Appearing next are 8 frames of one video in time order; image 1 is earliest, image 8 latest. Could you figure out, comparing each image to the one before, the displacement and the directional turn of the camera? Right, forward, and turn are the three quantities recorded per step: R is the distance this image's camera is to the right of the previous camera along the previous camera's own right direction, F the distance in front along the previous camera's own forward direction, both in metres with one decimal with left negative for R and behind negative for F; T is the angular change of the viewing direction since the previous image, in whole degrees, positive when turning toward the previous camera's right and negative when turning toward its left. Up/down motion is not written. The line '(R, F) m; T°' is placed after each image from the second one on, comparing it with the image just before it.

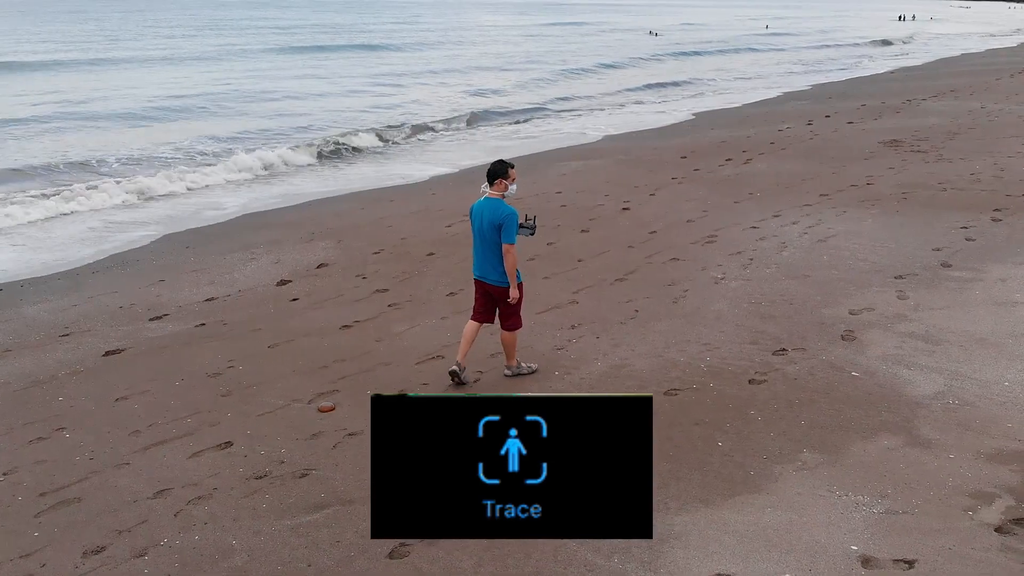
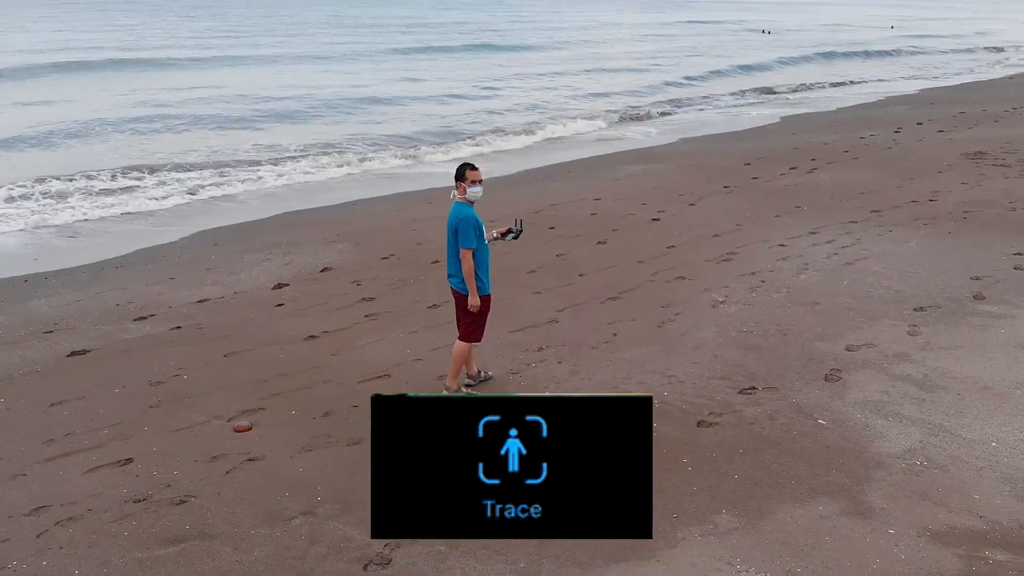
(+0.9, +0.4) m; -7°
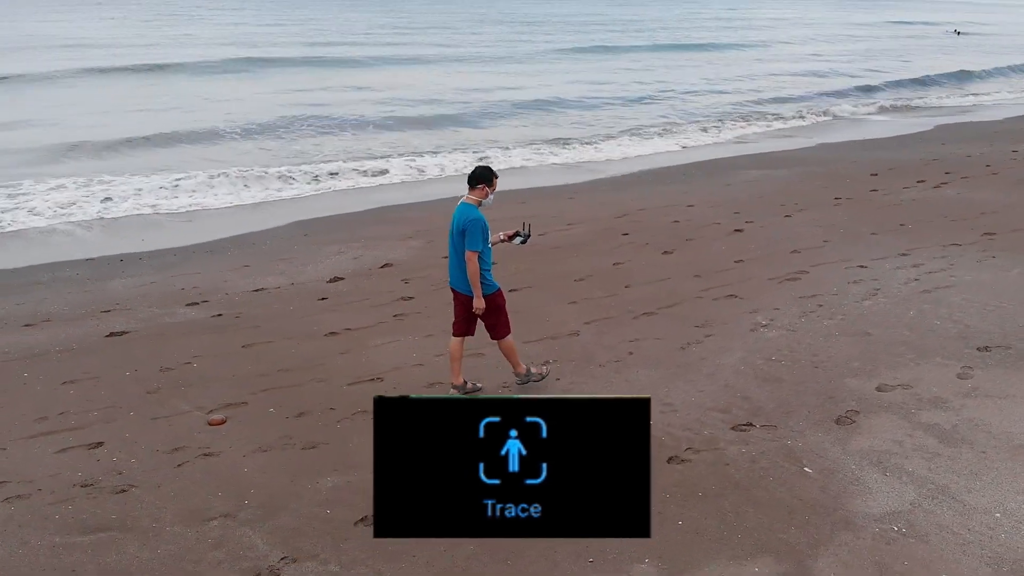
(+0.8, +0.3) m; -10°
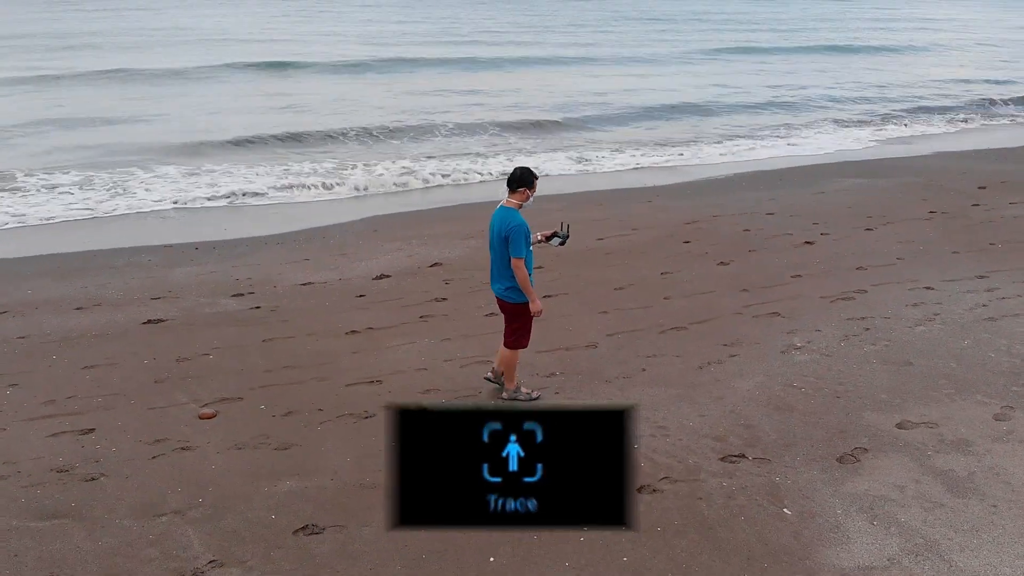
(+0.6, +0.2) m; -8°
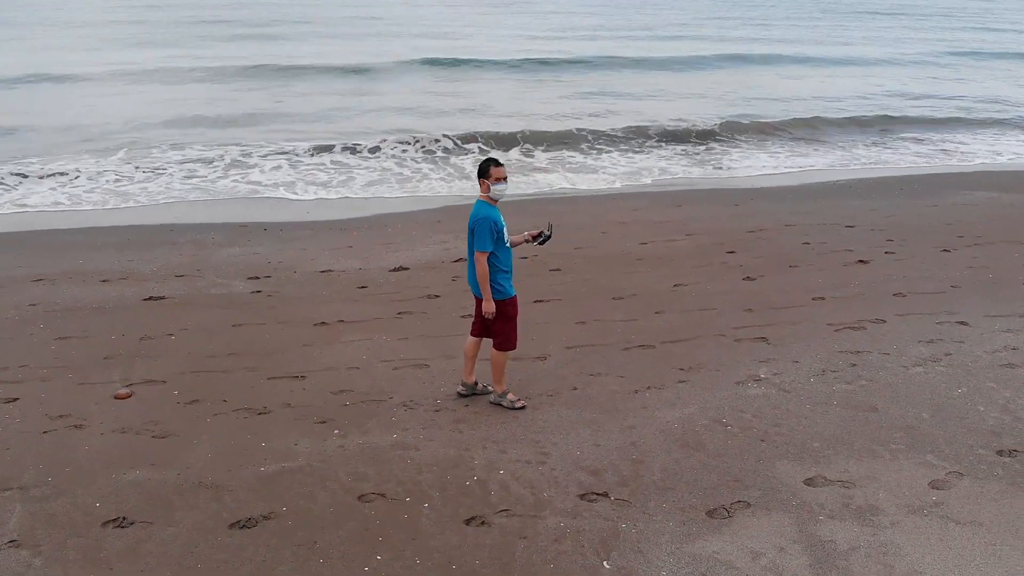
(+1.2, +0.4) m; -12°
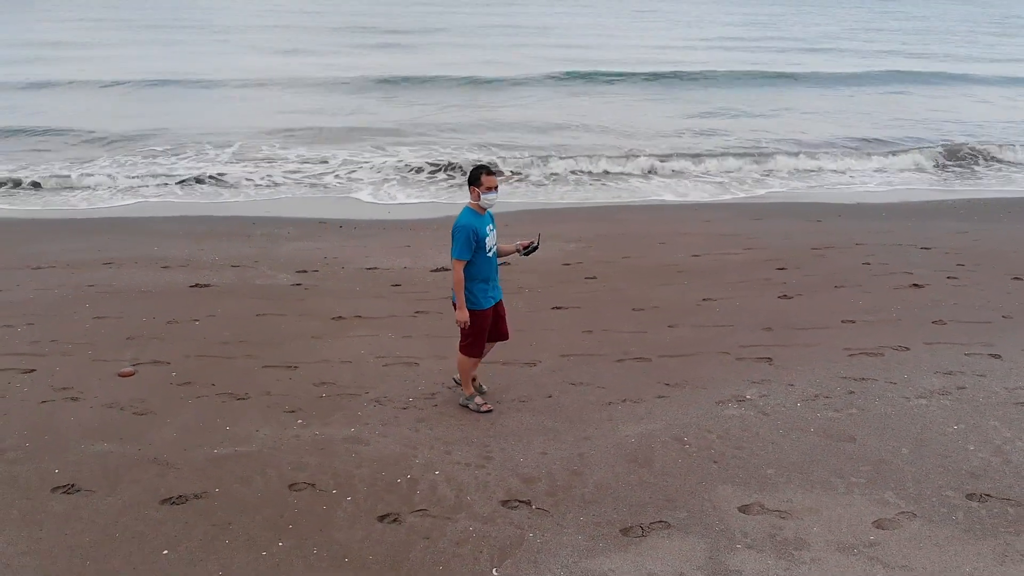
(+0.8, +0.1) m; -9°
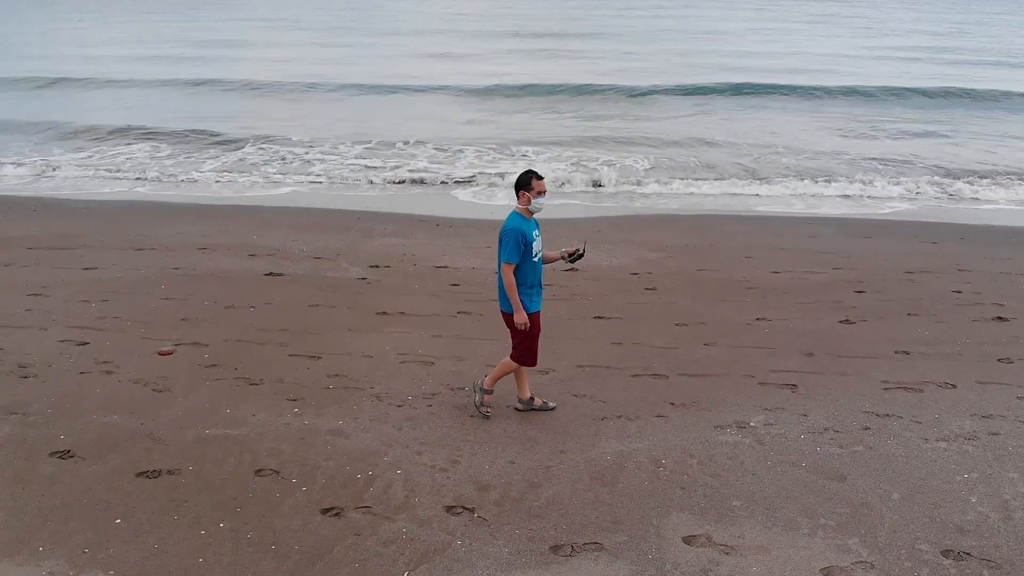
(+0.8, +0.1) m; -10°
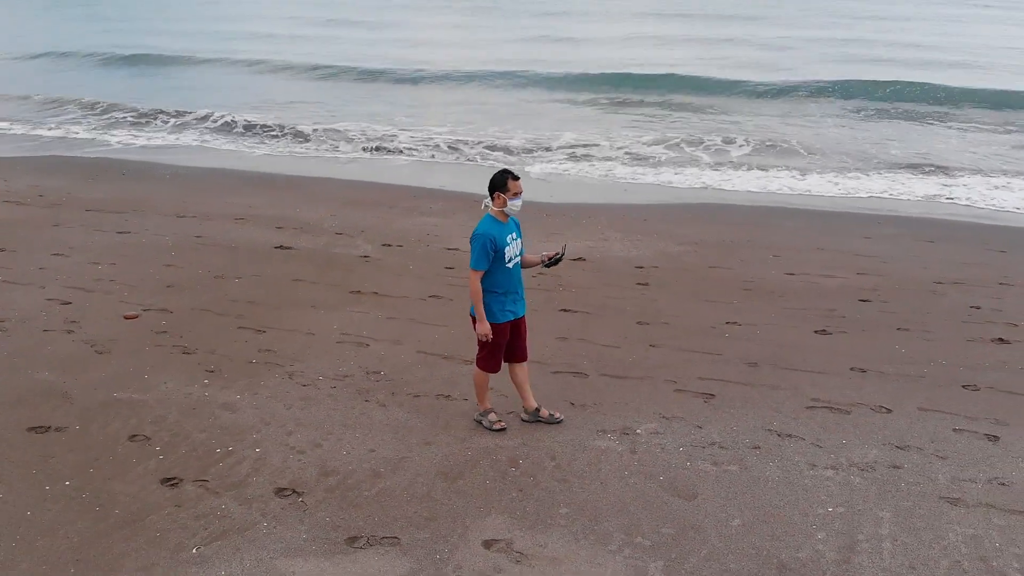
(+1.2, +0.1) m; -10°
